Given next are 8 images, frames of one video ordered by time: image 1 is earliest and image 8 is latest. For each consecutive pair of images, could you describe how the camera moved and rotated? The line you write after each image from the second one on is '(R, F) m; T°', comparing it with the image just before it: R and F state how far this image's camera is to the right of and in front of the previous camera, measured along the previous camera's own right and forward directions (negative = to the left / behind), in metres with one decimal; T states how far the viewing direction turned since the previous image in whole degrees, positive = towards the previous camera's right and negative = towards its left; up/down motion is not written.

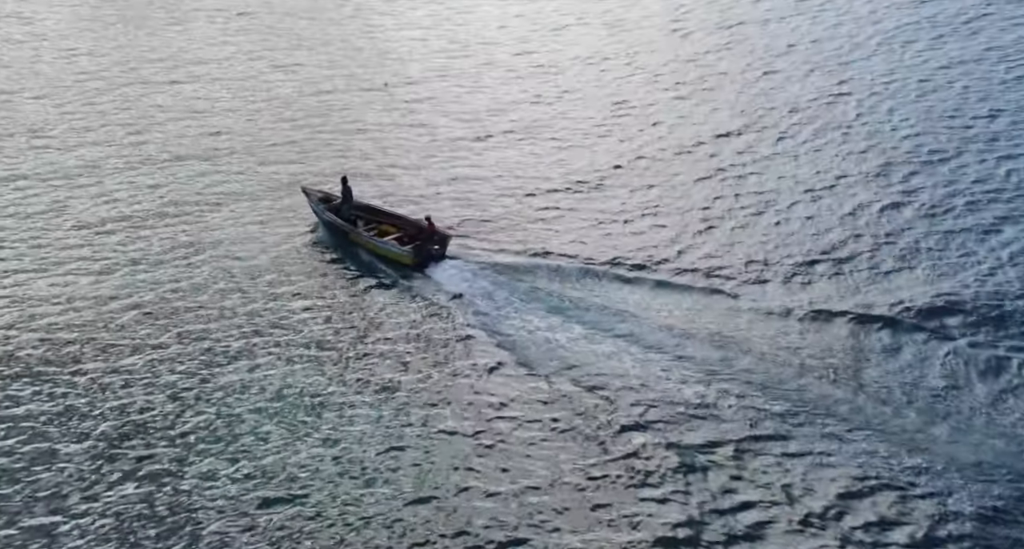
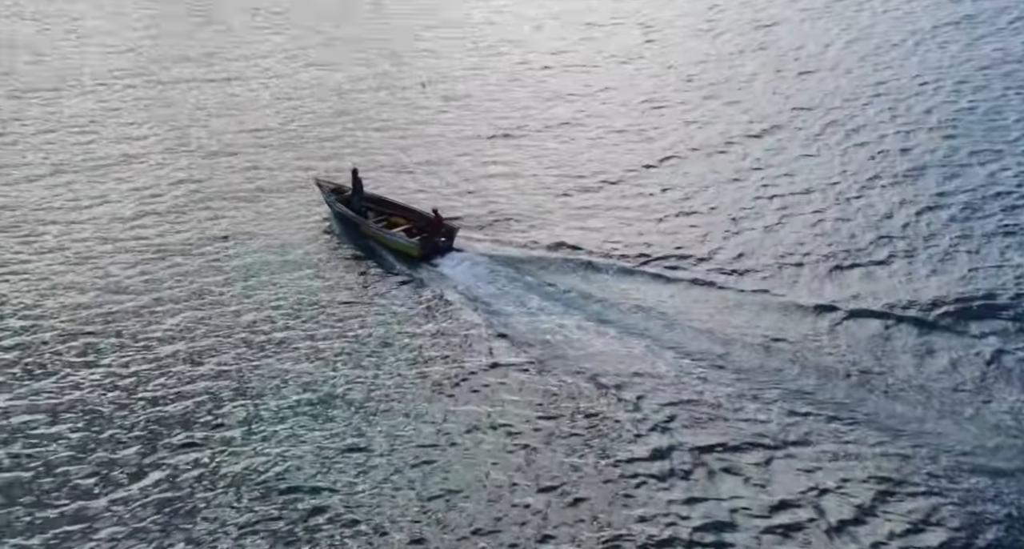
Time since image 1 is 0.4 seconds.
(+0.2, +0.3) m; -2°
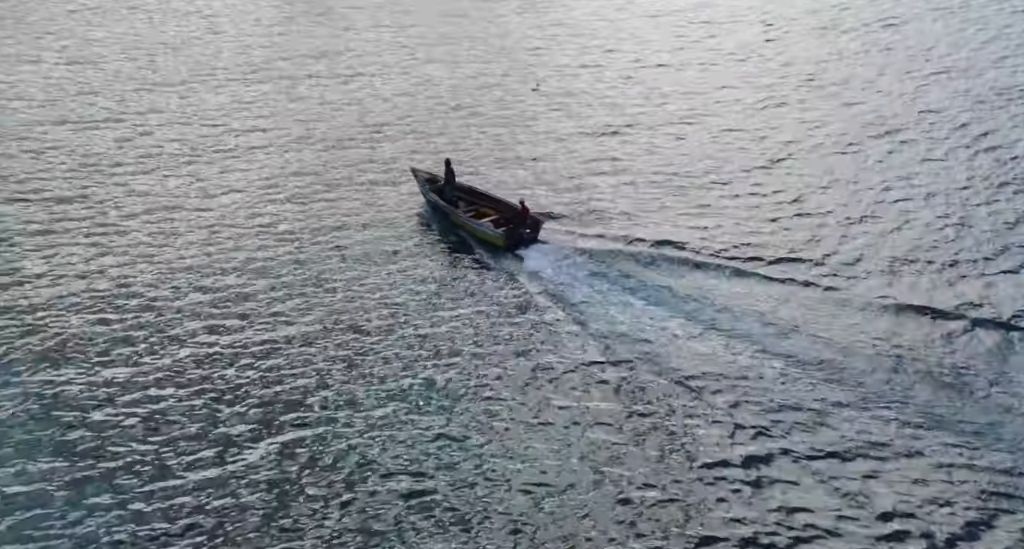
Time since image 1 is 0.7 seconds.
(+0.3, -0.1) m; -7°
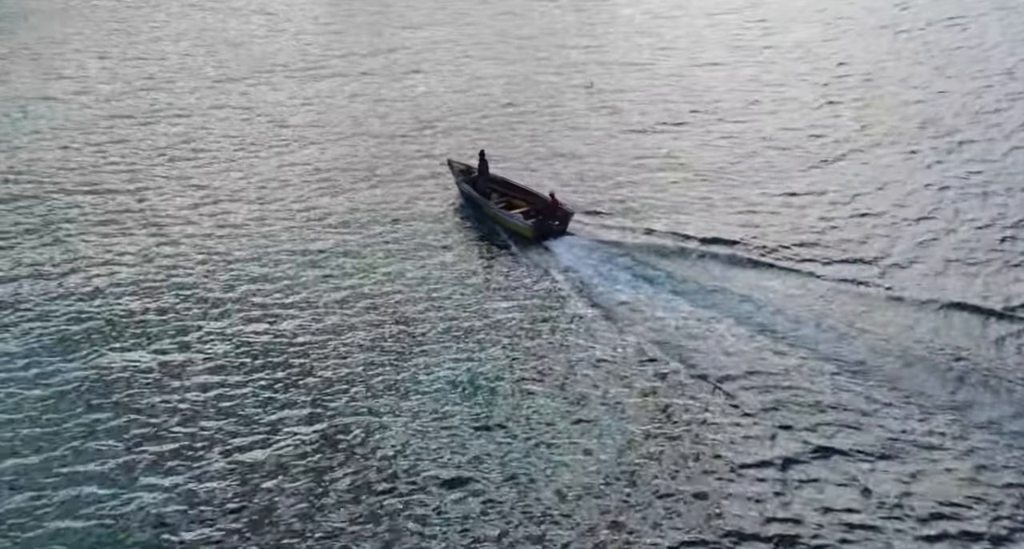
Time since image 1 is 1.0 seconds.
(+0.3, -0.1) m; -3°
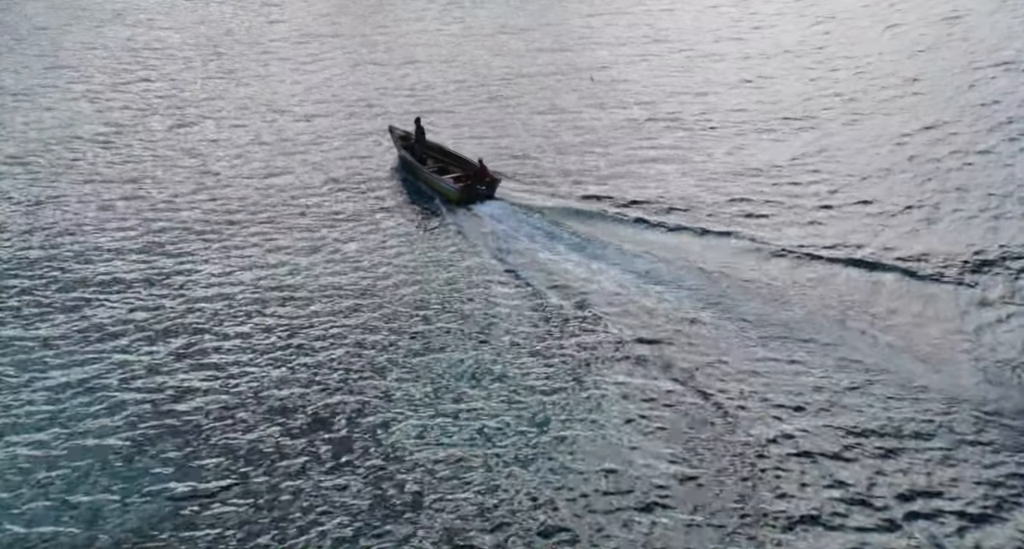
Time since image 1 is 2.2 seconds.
(+0.9, -0.6) m; 0°
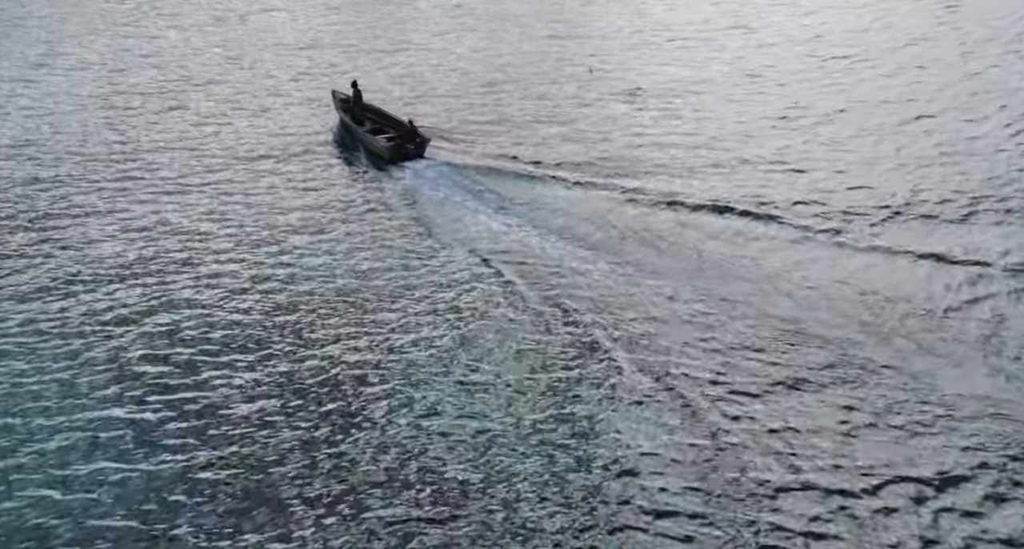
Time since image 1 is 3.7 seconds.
(+1.1, -0.4) m; -1°
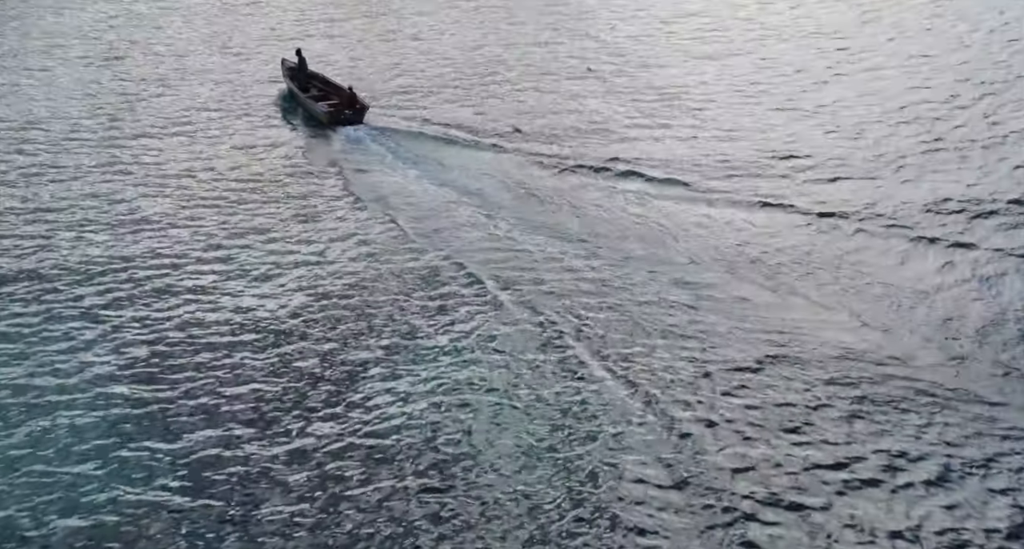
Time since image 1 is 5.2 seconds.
(+1.0, -0.2) m; -1°
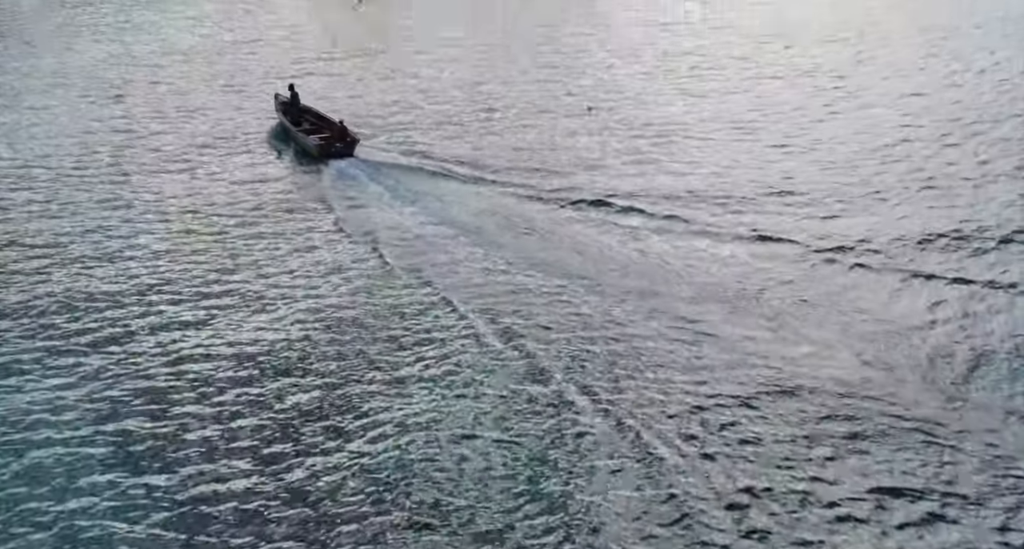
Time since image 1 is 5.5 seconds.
(+0.2, 0.0) m; 0°
